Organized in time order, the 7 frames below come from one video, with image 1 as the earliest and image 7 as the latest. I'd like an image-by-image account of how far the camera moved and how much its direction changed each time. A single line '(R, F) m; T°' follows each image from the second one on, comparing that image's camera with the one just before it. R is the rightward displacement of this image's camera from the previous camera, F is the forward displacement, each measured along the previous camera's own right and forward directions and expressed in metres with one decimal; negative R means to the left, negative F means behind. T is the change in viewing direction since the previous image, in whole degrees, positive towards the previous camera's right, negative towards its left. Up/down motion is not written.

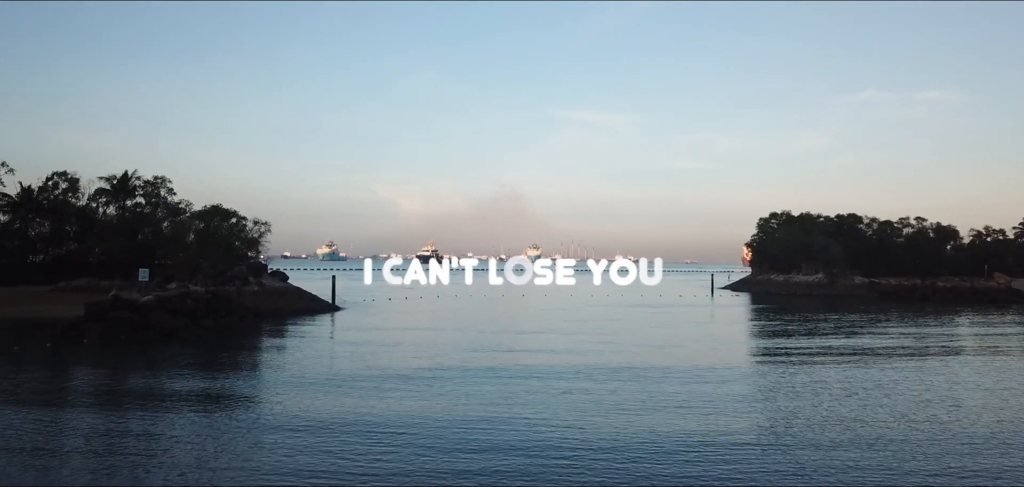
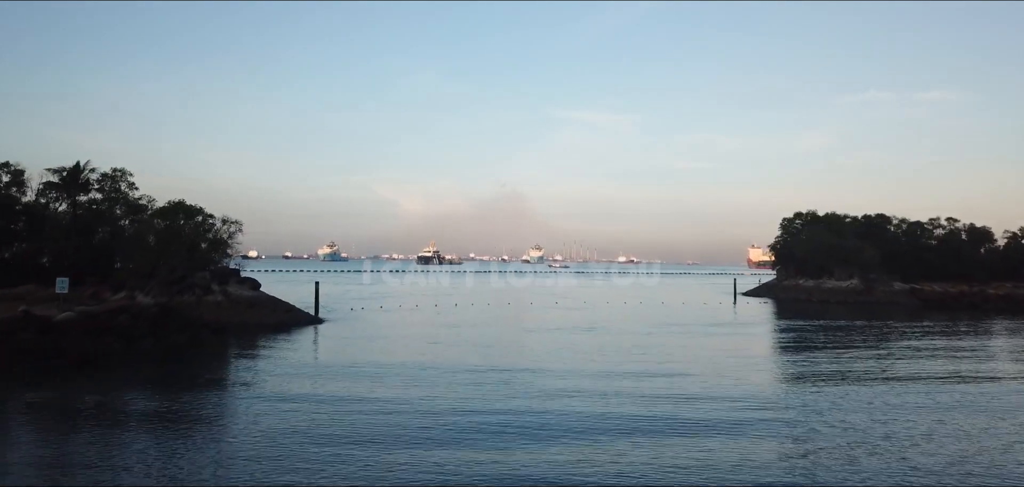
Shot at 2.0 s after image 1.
(-0.6, +7.3) m; 0°
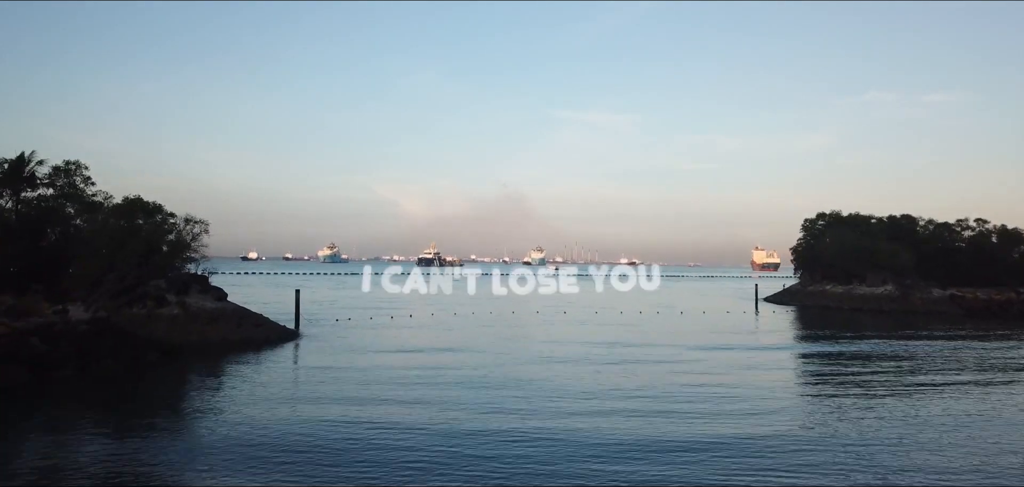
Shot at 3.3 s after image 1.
(-0.4, +6.2) m; 0°
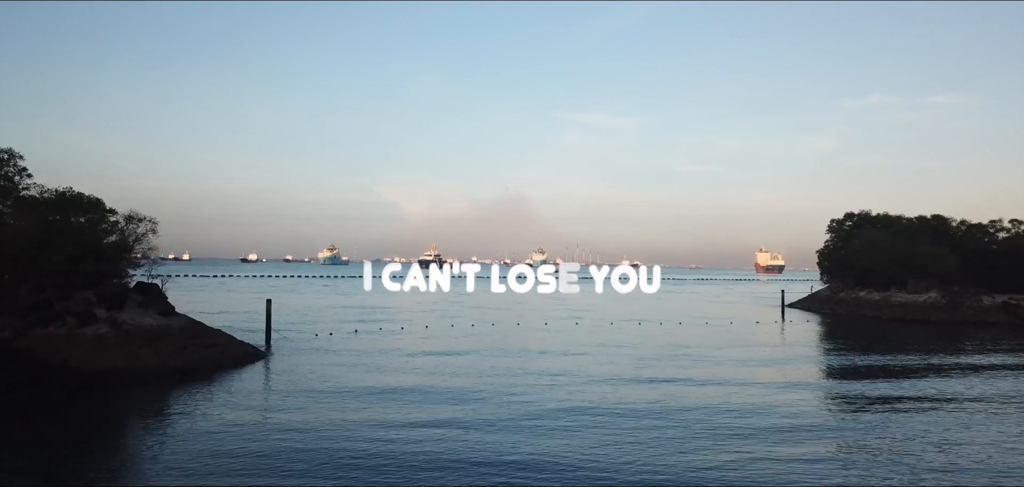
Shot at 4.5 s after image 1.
(-0.3, +6.7) m; 0°
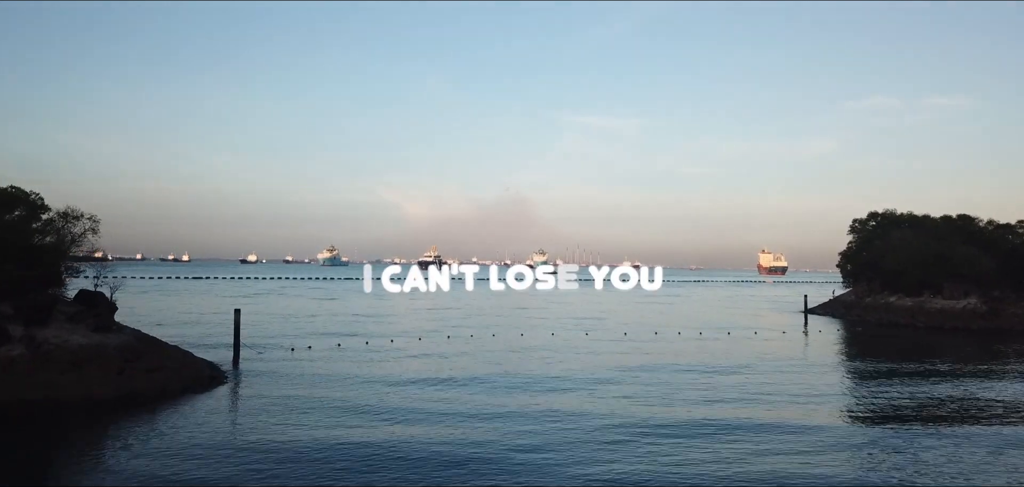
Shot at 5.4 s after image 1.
(-0.2, +5.1) m; 0°
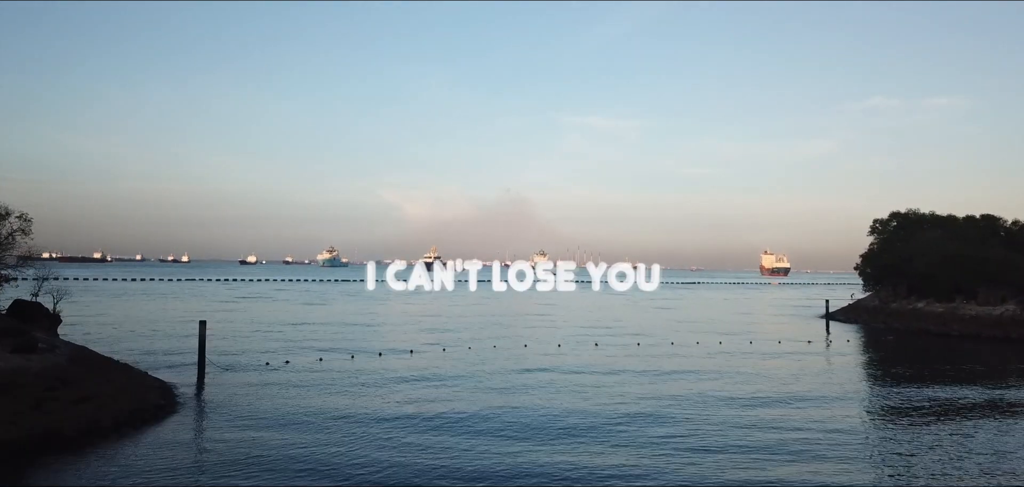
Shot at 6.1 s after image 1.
(-0.1, +4.3) m; 0°
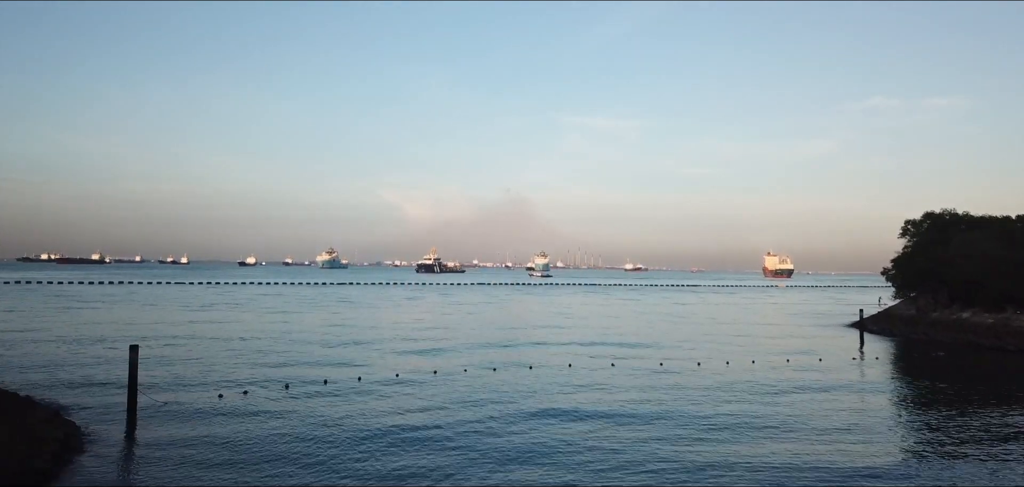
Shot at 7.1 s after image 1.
(-0.2, +5.8) m; 0°
